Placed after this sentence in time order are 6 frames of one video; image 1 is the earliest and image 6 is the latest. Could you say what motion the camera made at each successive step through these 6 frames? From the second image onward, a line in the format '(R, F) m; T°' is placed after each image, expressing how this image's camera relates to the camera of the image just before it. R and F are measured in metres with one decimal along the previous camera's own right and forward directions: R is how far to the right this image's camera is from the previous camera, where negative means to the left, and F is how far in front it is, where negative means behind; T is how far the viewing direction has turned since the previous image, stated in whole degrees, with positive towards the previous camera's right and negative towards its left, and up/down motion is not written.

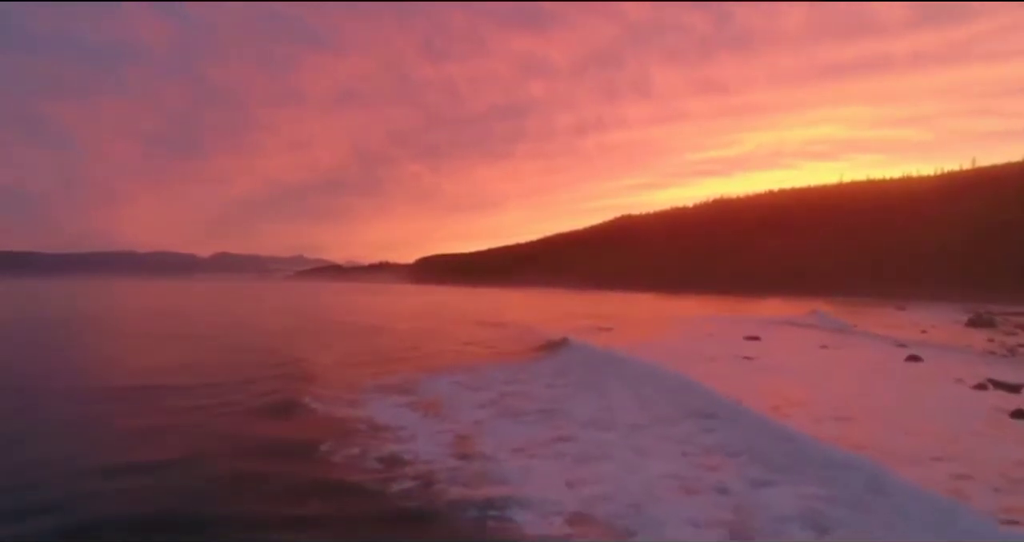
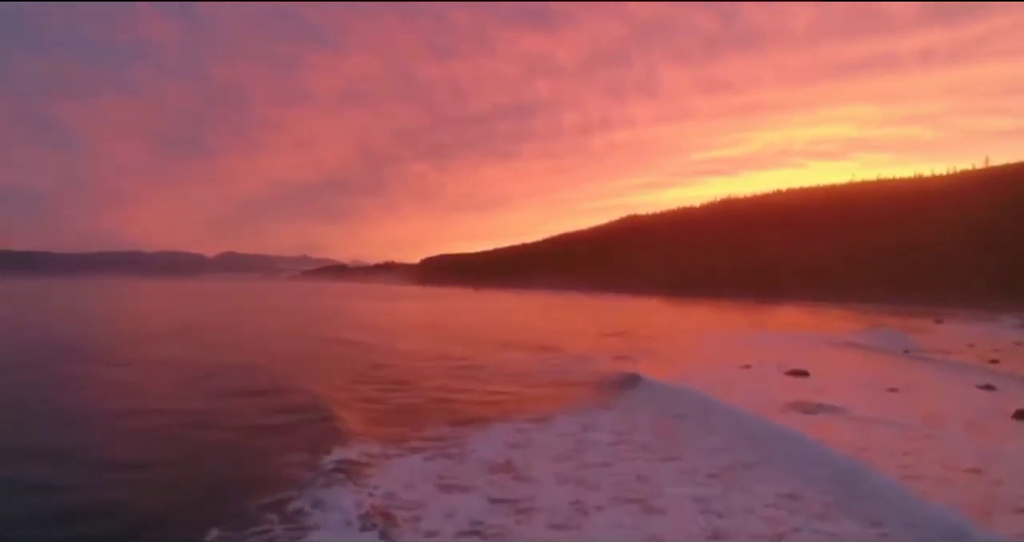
(-0.1, +0.9) m; 0°
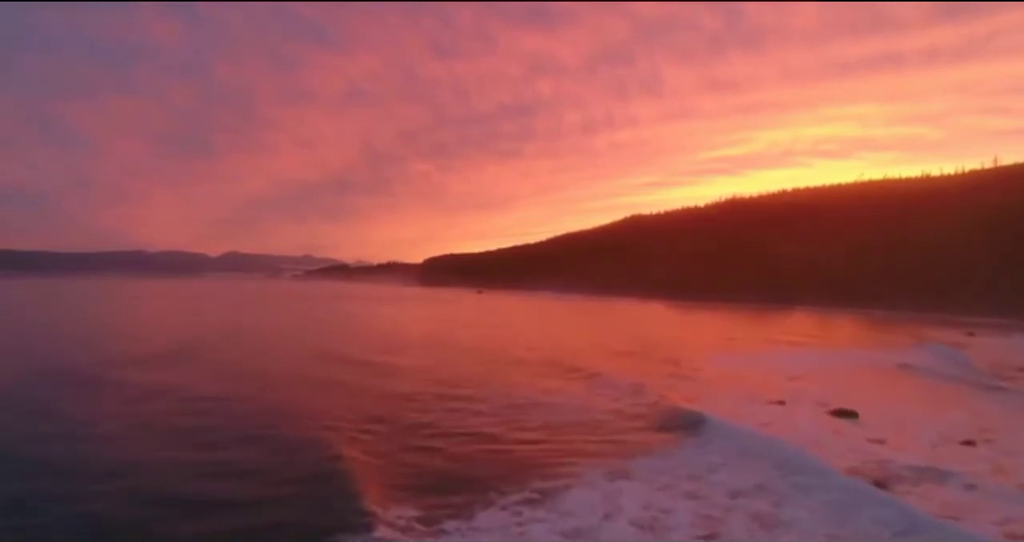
(-0.2, +0.4) m; 0°
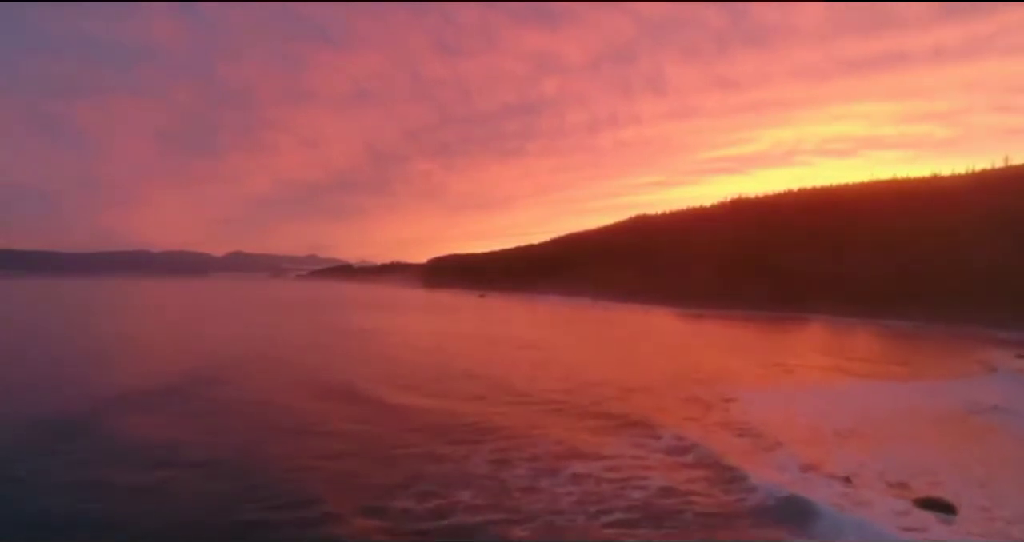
(0.0, +1.0) m; 0°
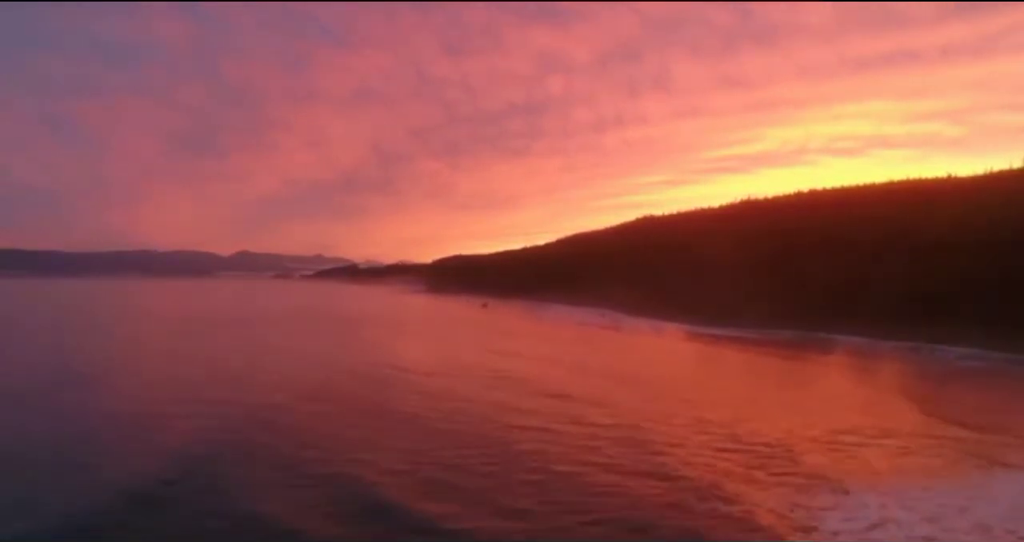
(+0.2, +2.4) m; 0°
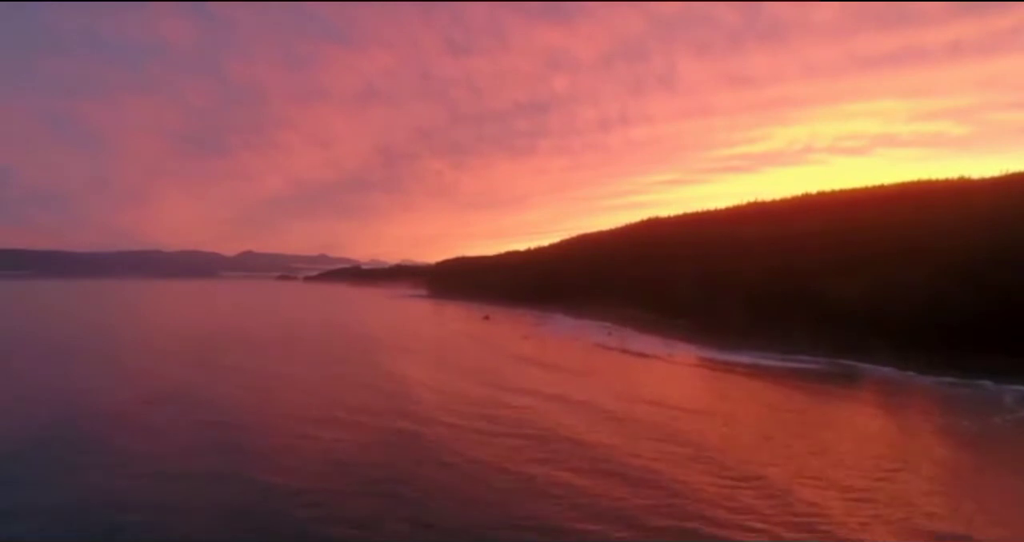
(+0.1, +2.6) m; 0°
